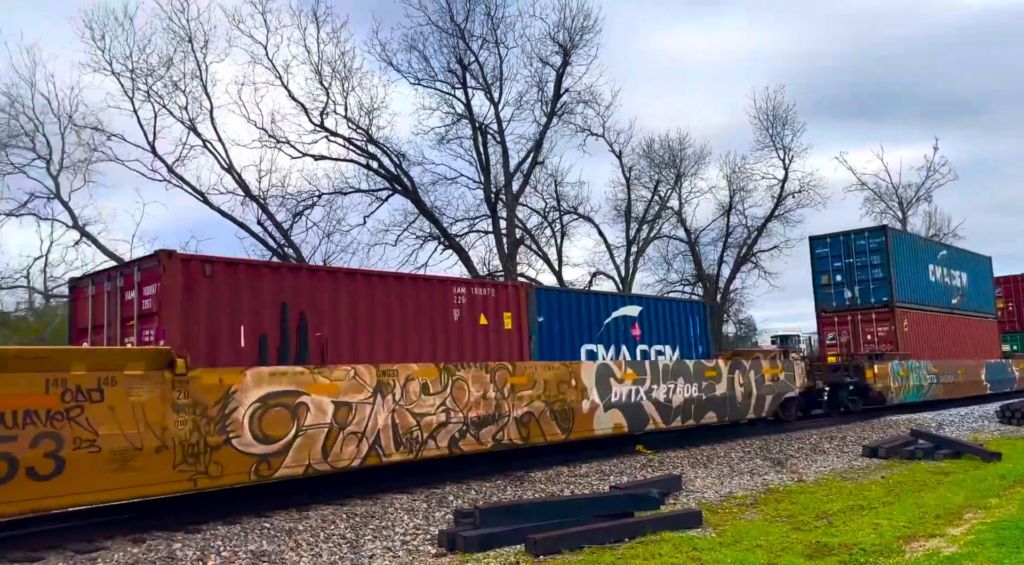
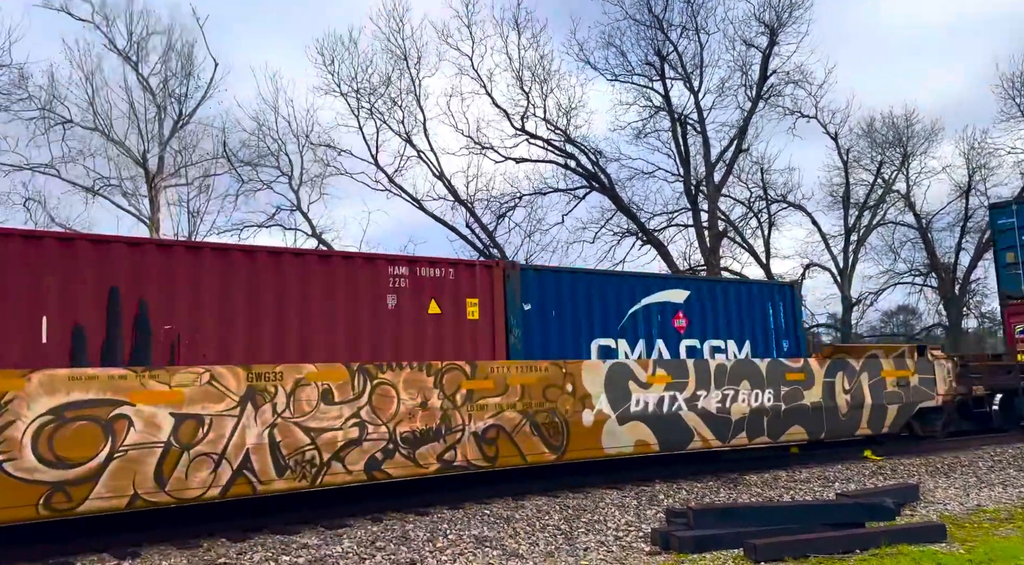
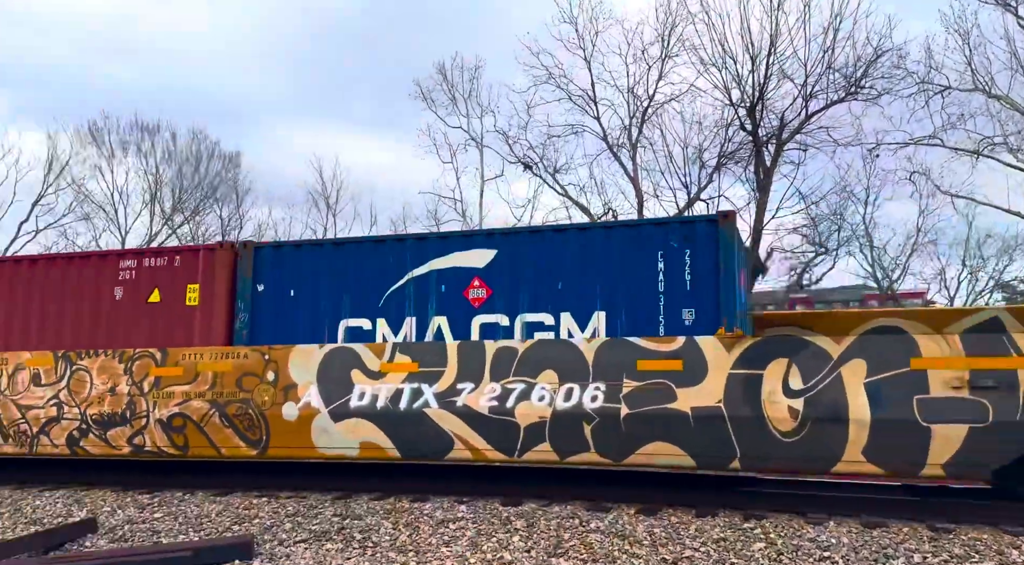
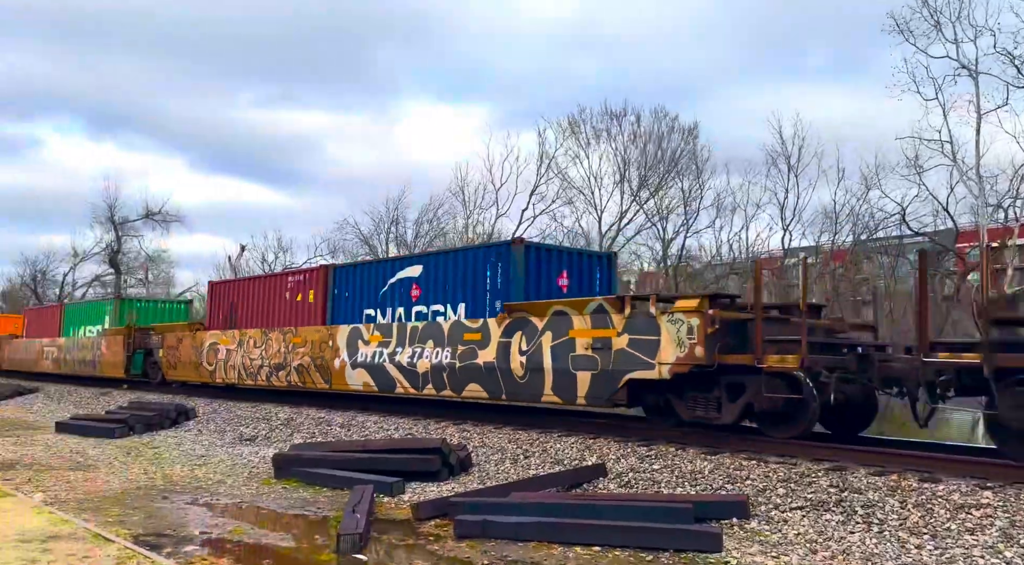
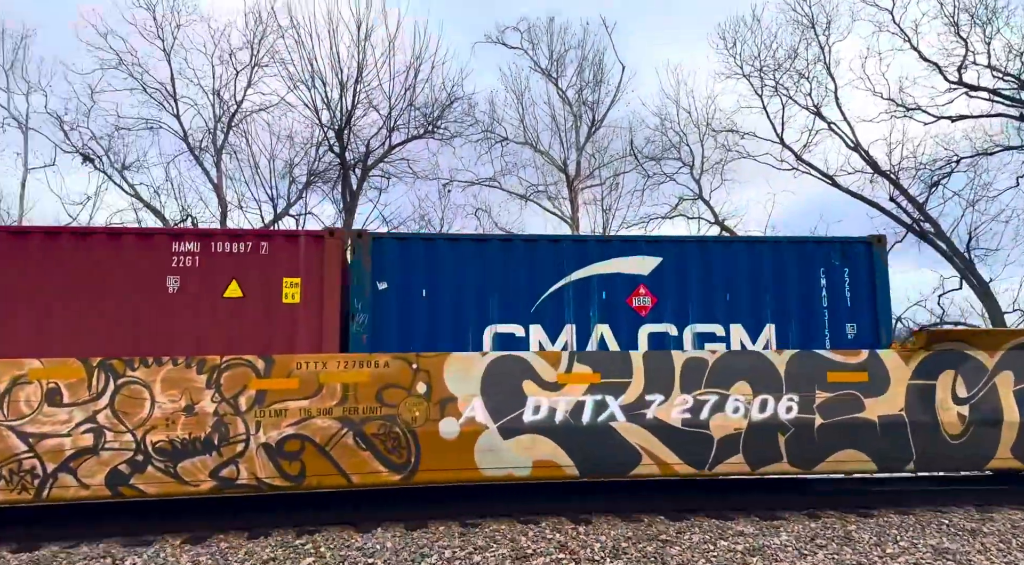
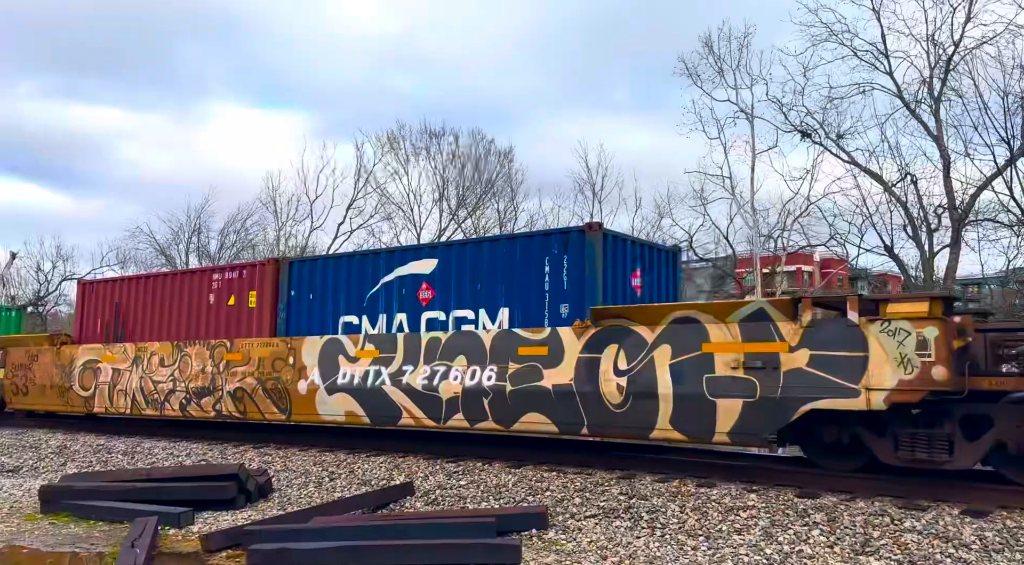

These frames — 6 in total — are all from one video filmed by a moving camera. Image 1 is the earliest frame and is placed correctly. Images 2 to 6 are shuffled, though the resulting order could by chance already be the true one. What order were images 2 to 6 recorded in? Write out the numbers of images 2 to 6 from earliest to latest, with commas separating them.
2, 5, 3, 6, 4
